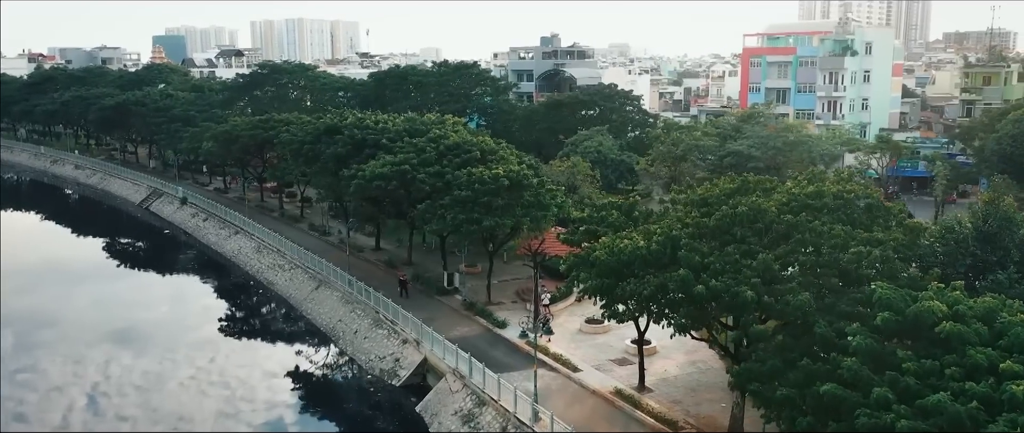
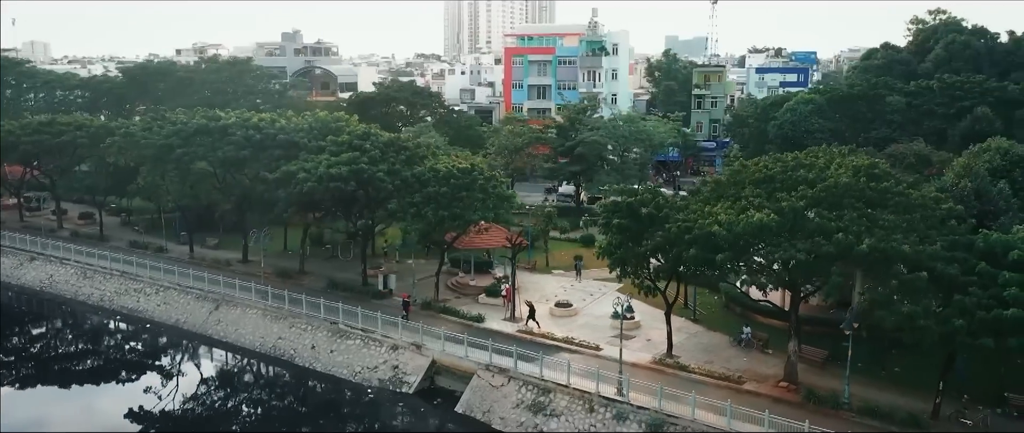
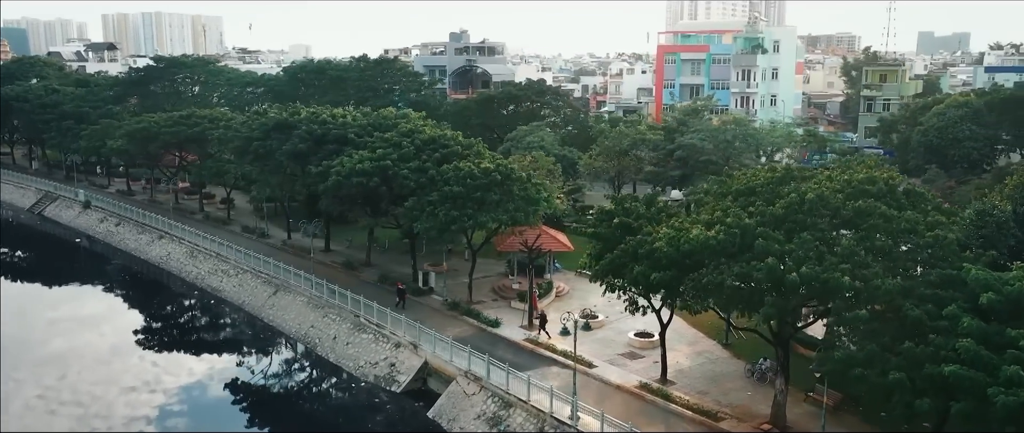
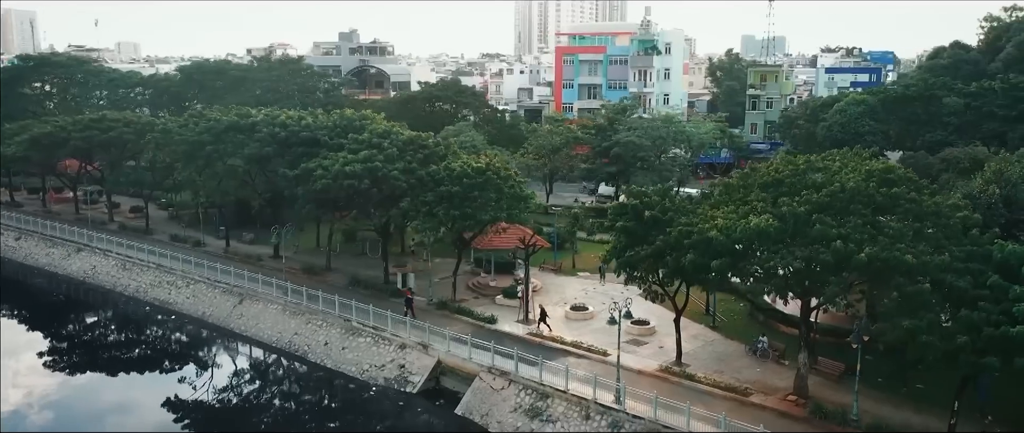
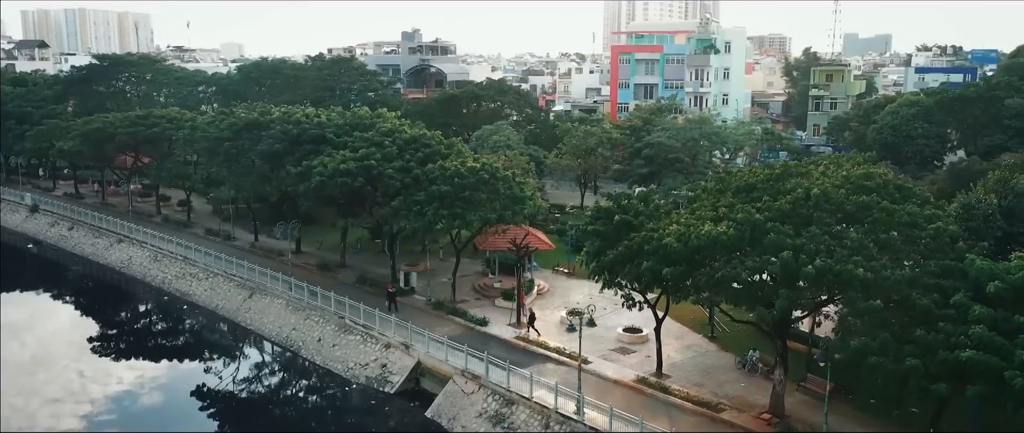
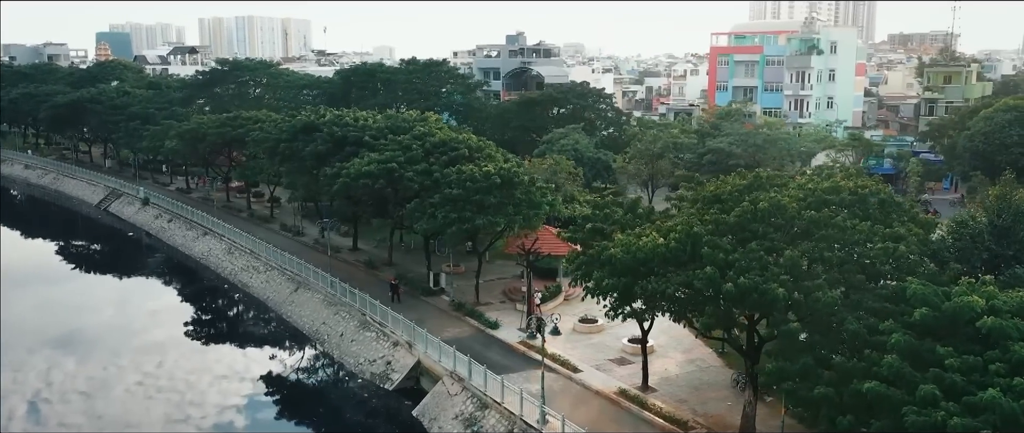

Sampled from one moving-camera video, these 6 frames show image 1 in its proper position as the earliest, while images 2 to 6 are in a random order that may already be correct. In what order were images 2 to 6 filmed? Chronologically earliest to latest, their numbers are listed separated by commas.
6, 3, 5, 4, 2
